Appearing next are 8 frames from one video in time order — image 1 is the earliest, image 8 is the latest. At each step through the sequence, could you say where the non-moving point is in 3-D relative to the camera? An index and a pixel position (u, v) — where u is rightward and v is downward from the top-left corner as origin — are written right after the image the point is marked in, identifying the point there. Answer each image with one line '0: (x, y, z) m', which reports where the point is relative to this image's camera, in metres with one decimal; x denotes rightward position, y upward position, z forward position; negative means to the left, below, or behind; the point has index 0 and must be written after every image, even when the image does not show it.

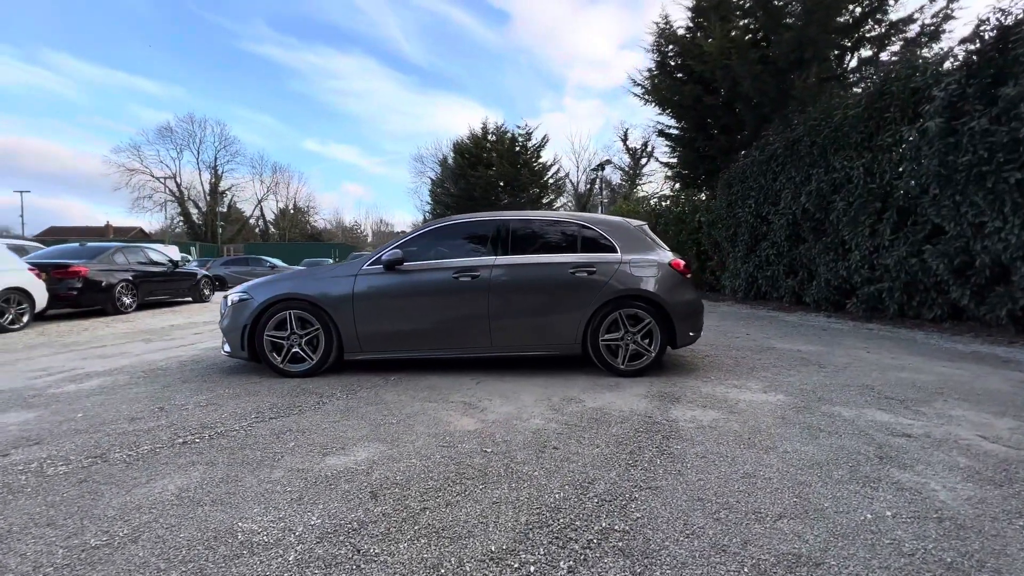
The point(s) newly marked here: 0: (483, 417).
0: (-0.3, -1.2, +4.1) m
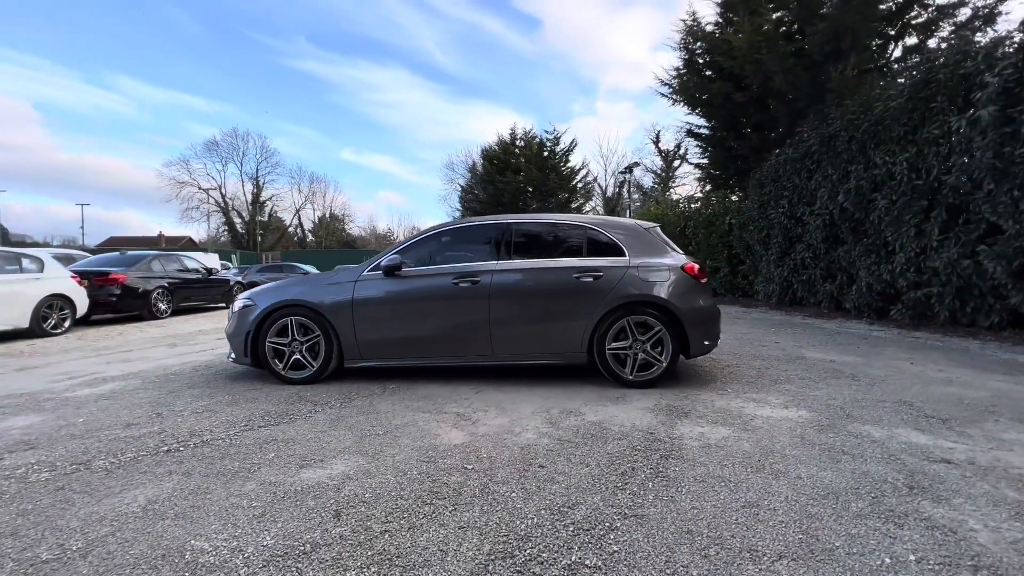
0: (-0.3, -1.2, +3.9) m
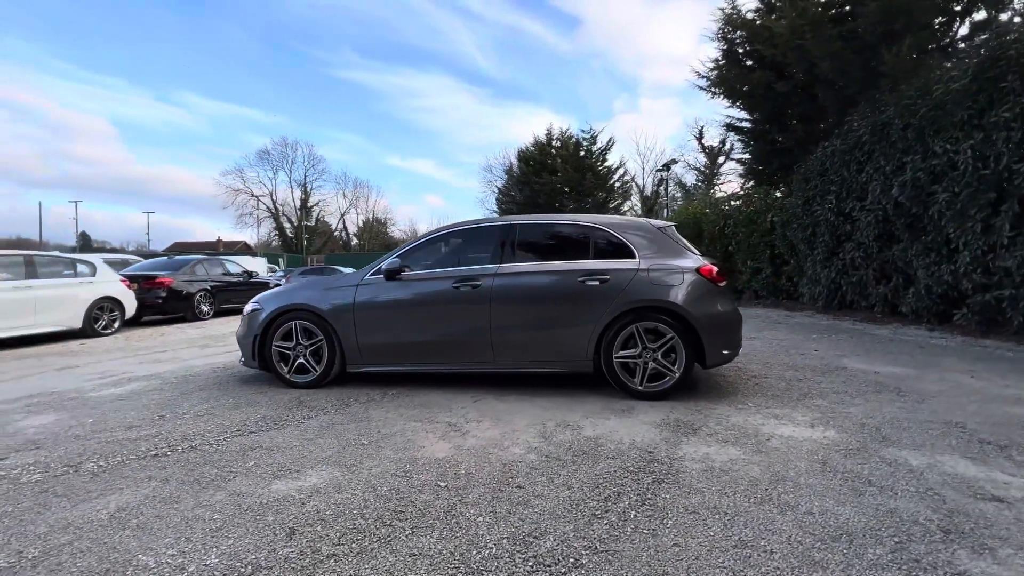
0: (-0.4, -1.3, +3.7) m
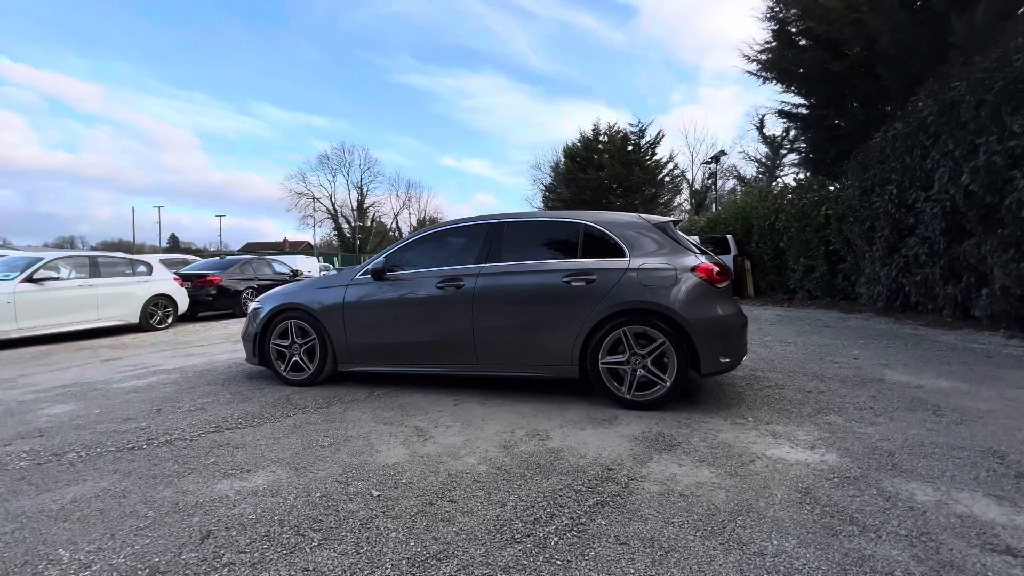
0: (-0.7, -1.3, +3.6) m
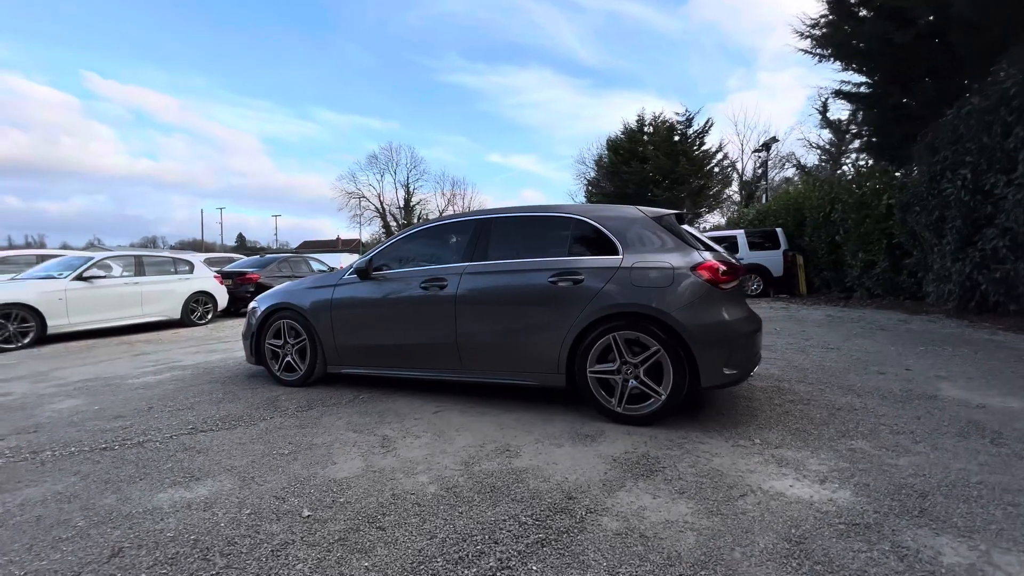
0: (-1.0, -1.3, +3.3) m
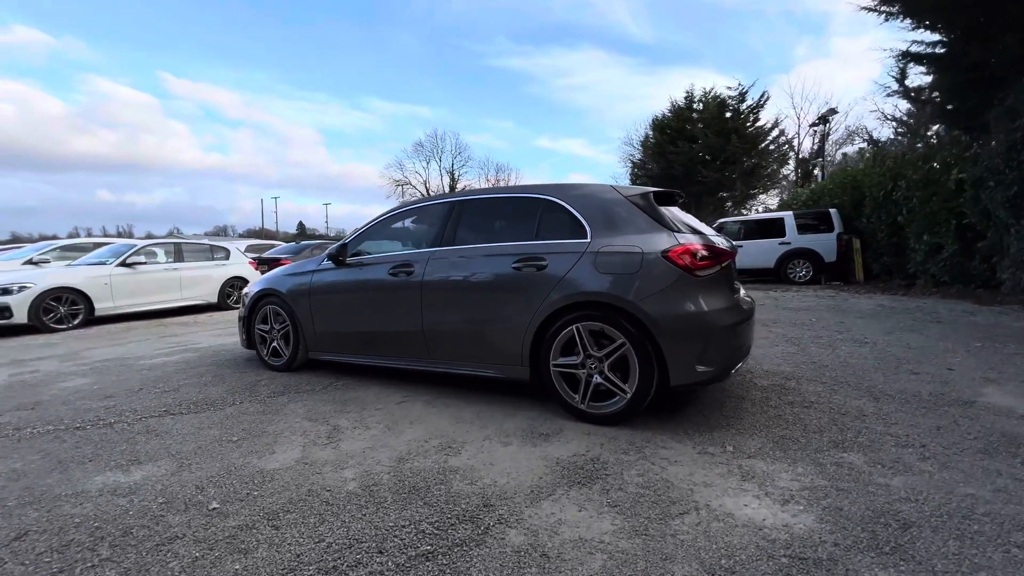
0: (-1.4, -1.2, +3.2) m
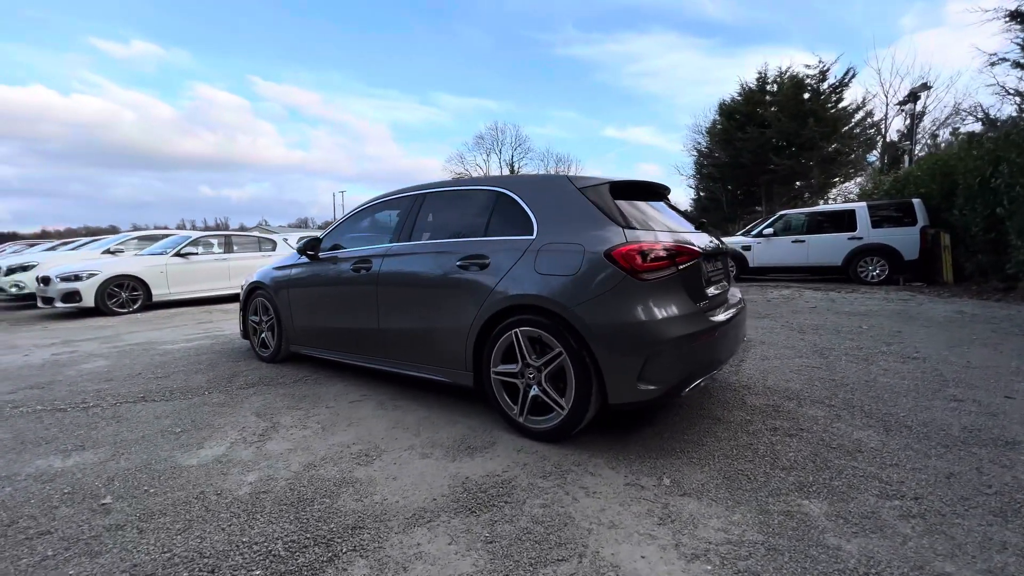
0: (-2.0, -1.2, +3.2) m
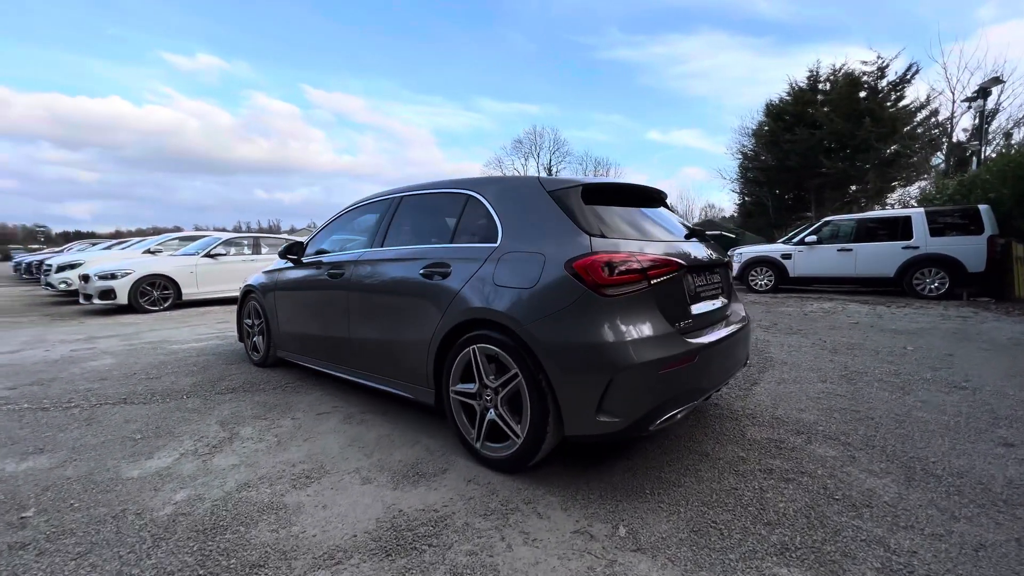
0: (-2.3, -1.2, +3.1) m
